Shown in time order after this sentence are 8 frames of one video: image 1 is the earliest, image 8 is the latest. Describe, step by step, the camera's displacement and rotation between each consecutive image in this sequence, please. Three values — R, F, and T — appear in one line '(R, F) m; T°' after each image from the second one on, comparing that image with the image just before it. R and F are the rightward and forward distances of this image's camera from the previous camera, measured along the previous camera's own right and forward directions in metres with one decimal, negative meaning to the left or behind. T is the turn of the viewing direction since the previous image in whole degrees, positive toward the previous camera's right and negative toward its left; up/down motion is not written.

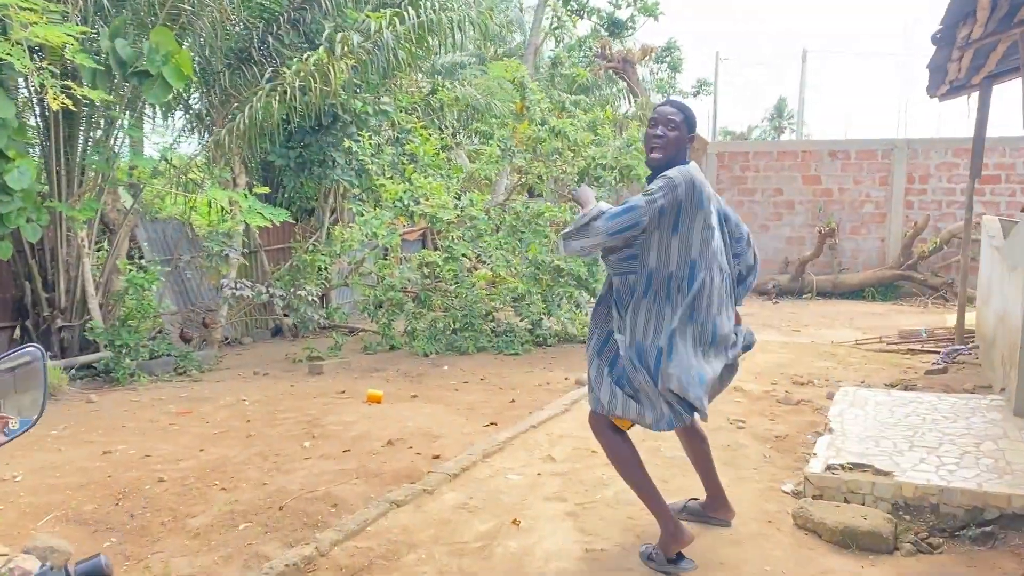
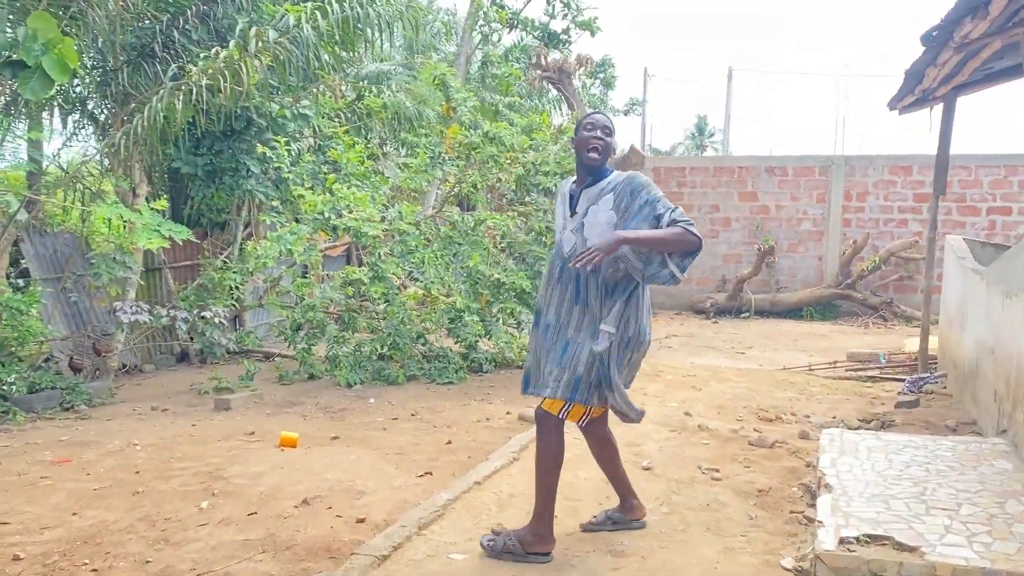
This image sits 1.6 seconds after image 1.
(-0.1, +0.6) m; +5°
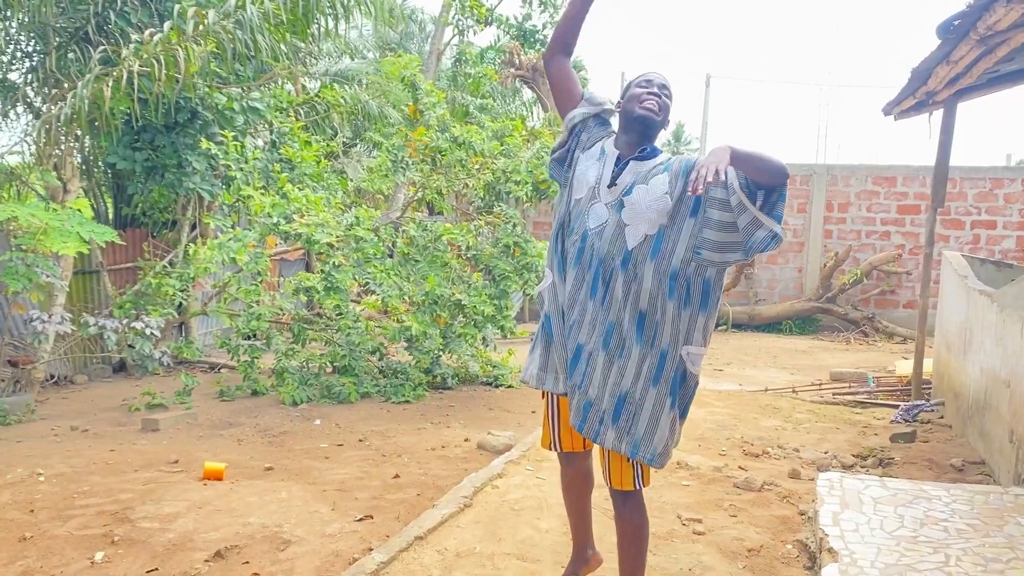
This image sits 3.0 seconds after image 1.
(+0.1, +0.5) m; +2°
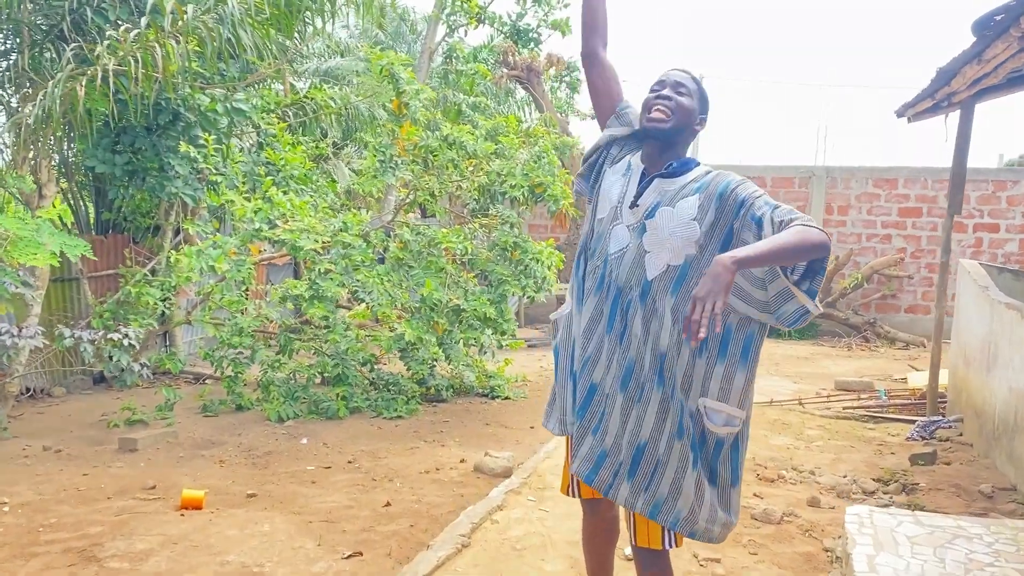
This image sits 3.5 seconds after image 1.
(0.0, +0.3) m; +1°
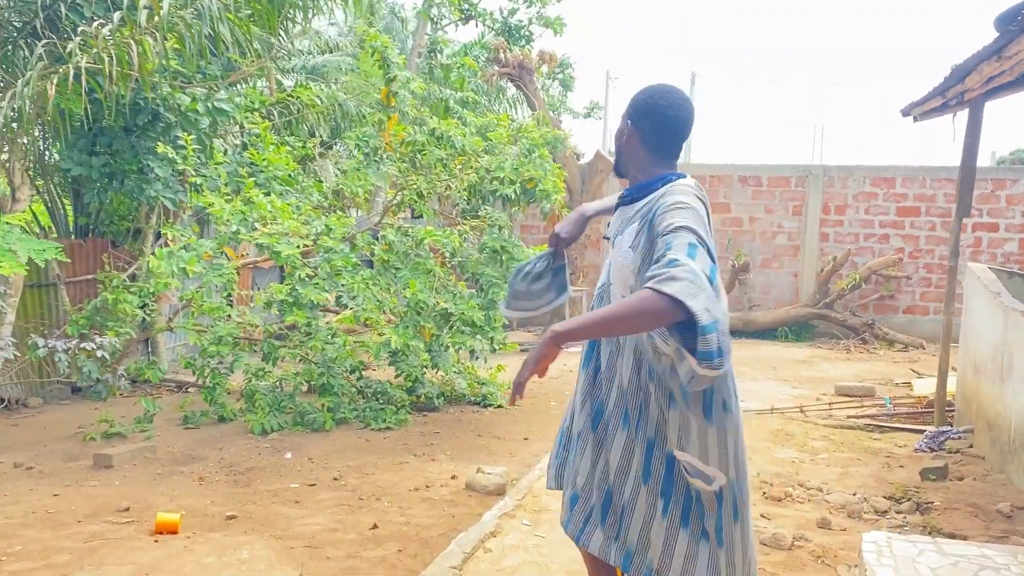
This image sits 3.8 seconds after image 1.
(0.0, +0.2) m; +1°
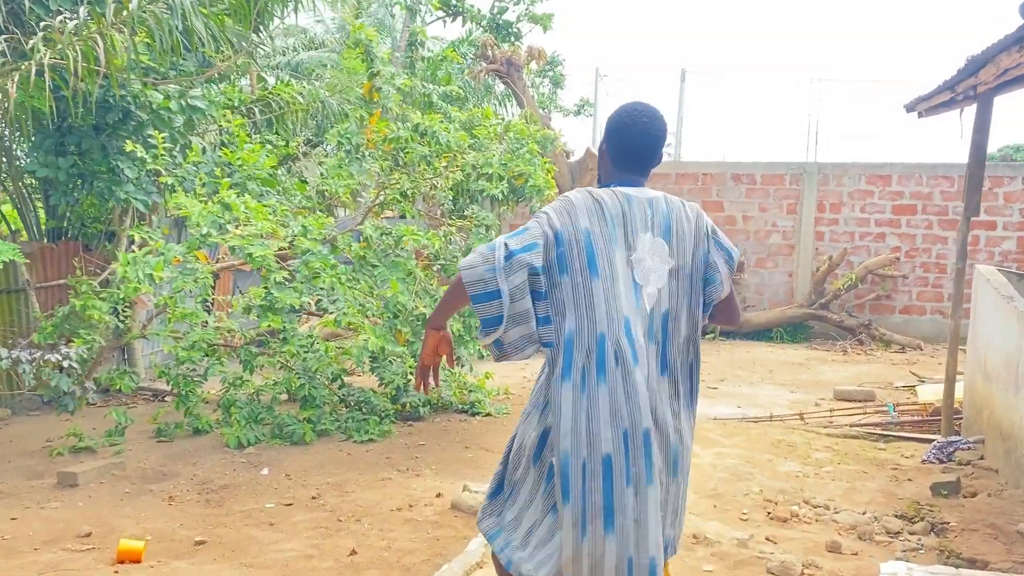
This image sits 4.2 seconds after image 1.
(0.0, +0.3) m; +1°
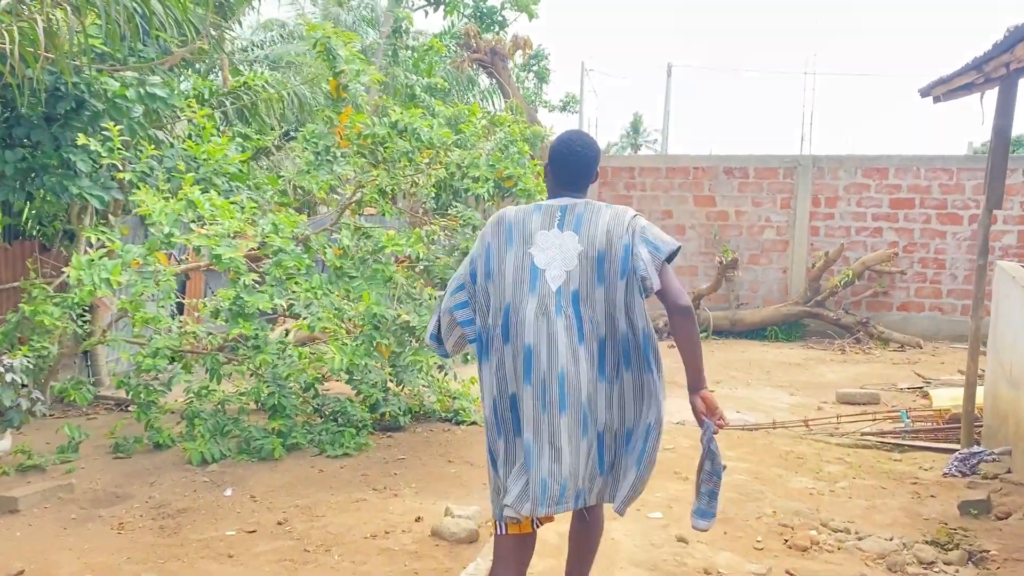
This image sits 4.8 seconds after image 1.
(0.0, +0.4) m; +1°
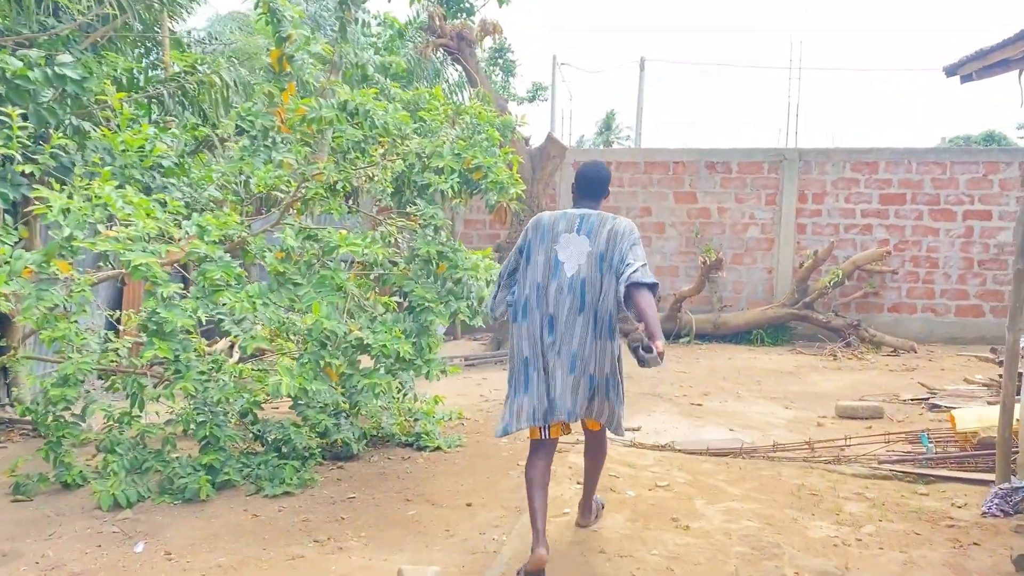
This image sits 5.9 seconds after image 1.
(0.0, +0.7) m; +2°
